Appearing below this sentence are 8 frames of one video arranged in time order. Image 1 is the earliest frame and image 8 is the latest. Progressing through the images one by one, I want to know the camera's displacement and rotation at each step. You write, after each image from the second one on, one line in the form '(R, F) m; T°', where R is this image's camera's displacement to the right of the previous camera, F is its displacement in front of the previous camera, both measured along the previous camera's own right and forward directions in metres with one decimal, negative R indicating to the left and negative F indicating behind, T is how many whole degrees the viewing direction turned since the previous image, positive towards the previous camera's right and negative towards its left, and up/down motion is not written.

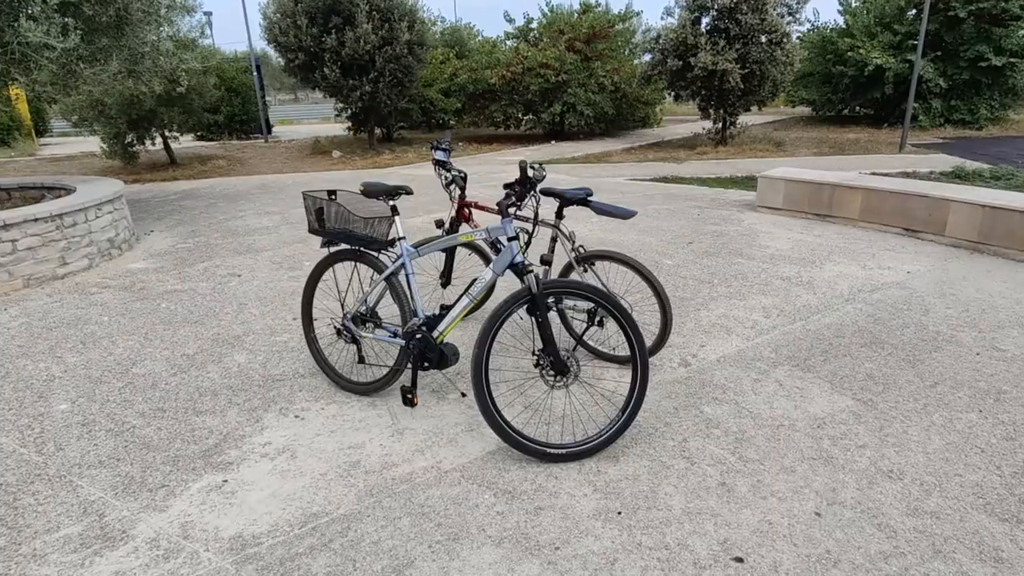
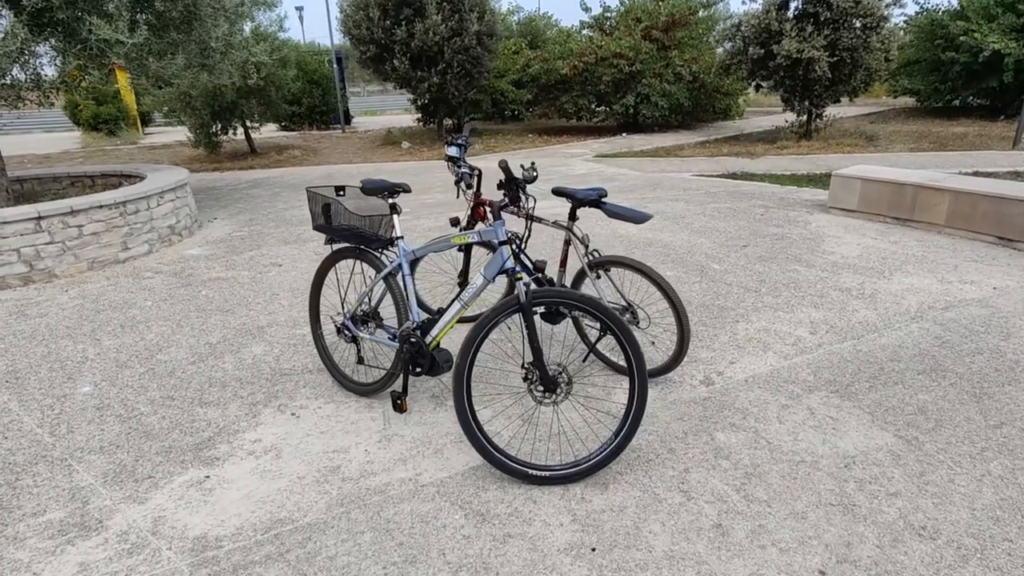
(+0.4, +0.2) m; -7°
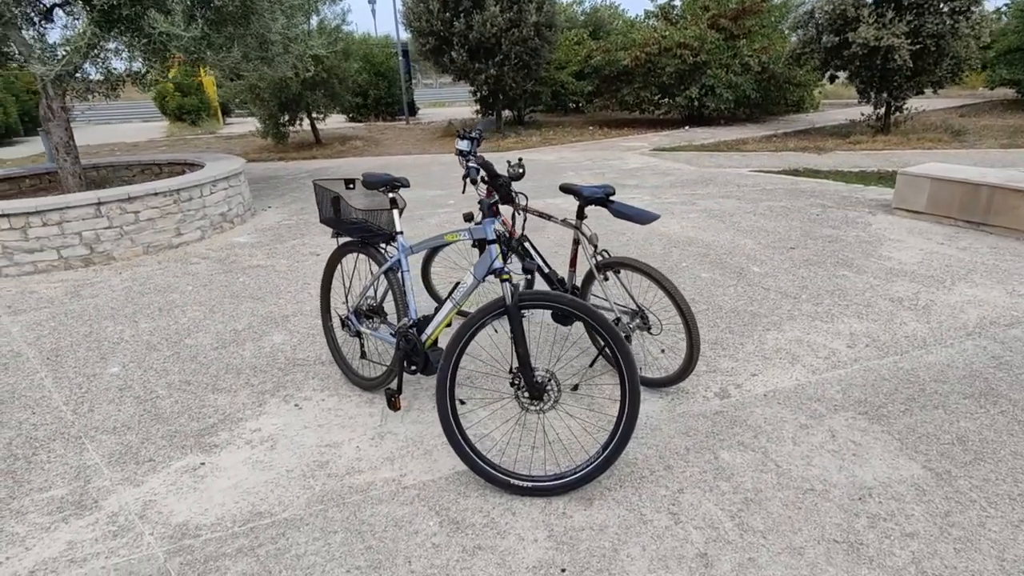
(+0.3, +0.1) m; -6°
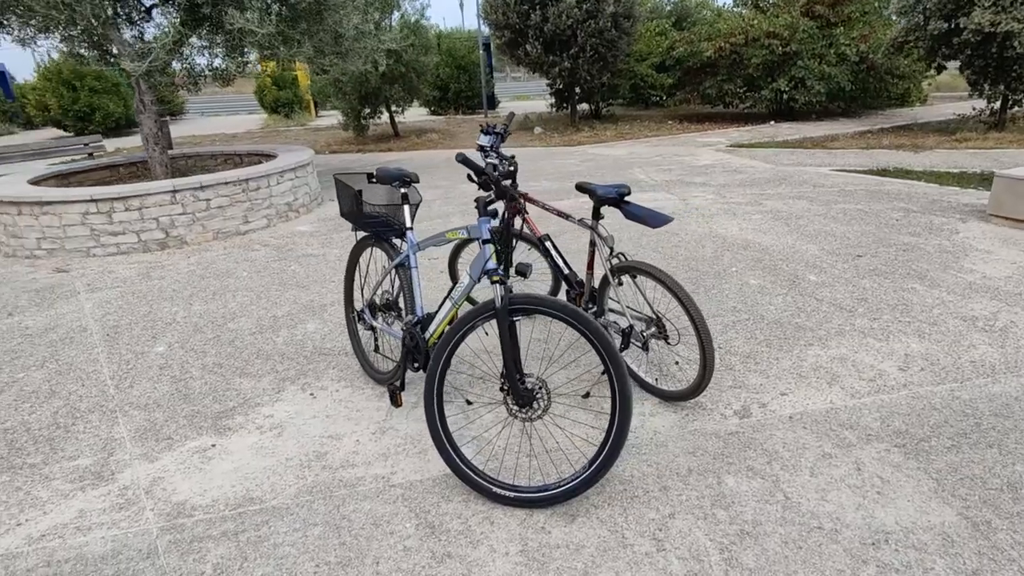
(+0.3, +0.1) m; -8°
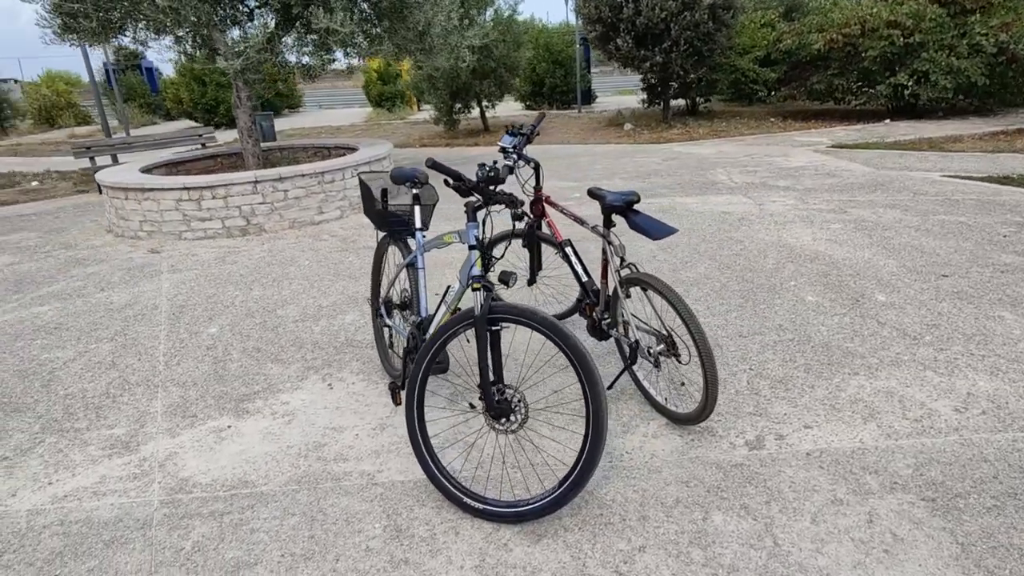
(+0.4, +0.1) m; -9°
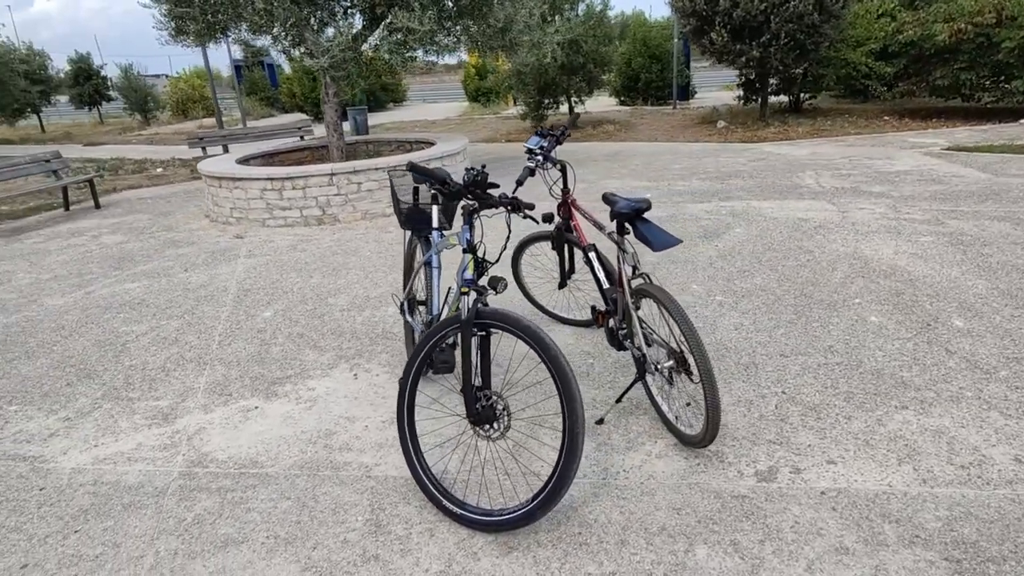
(+0.4, +0.1) m; -9°
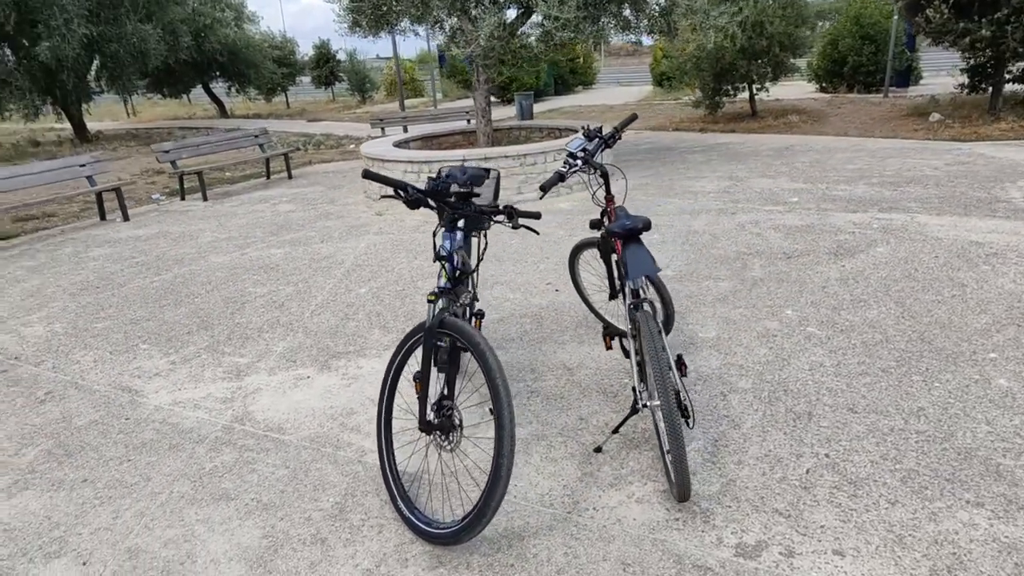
(+0.7, +0.2) m; -17°
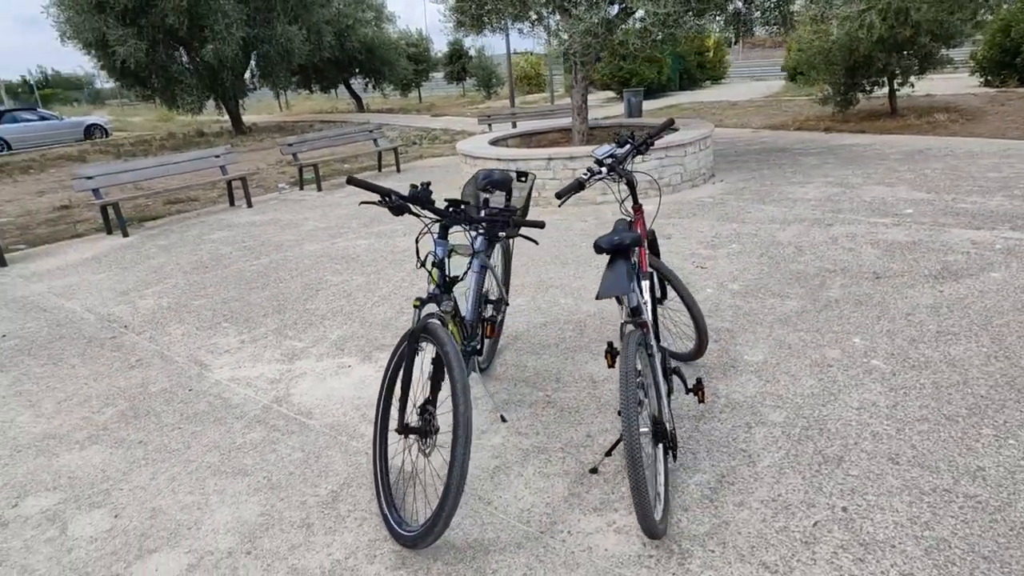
(+0.5, +0.1) m; -11°
